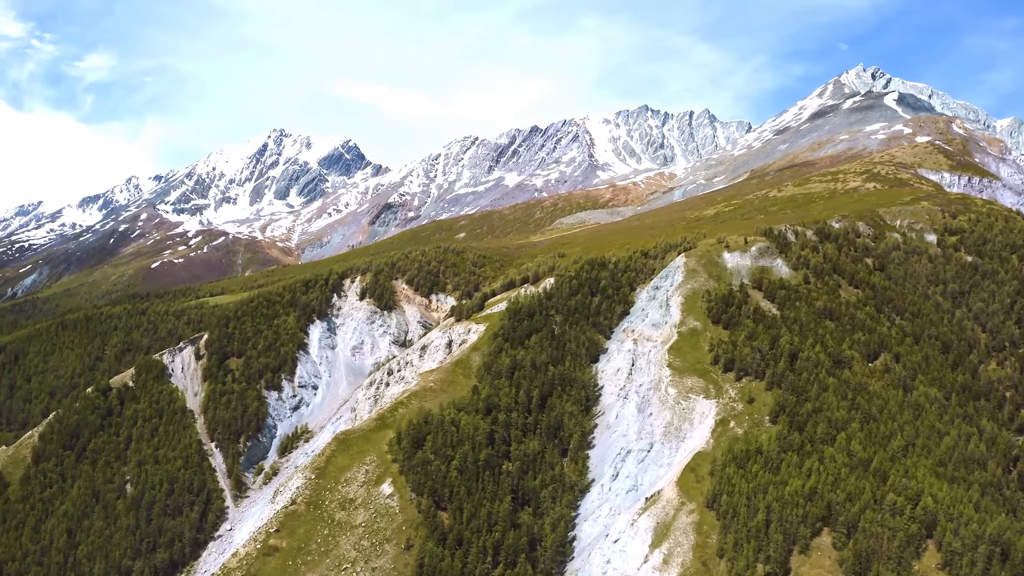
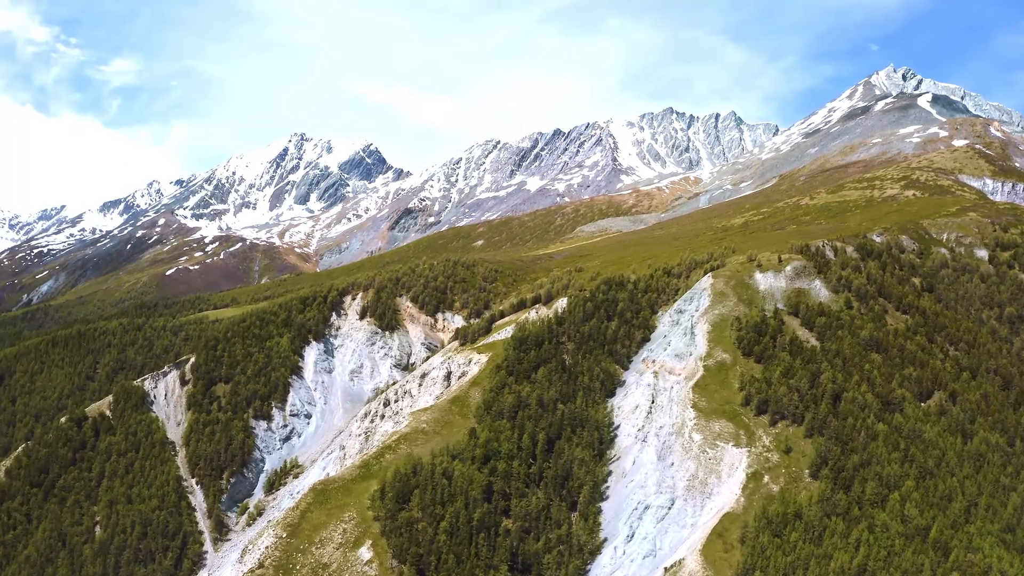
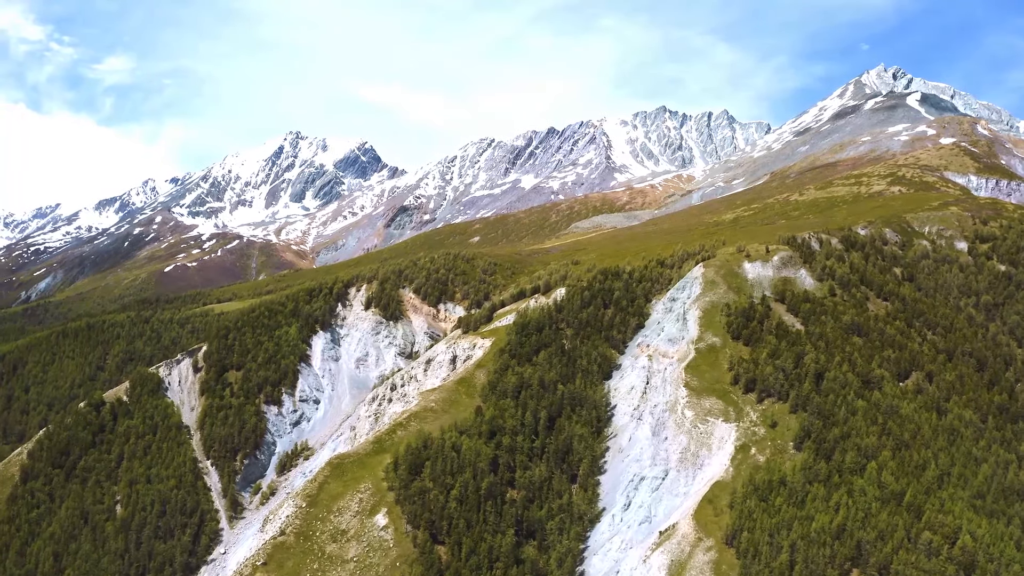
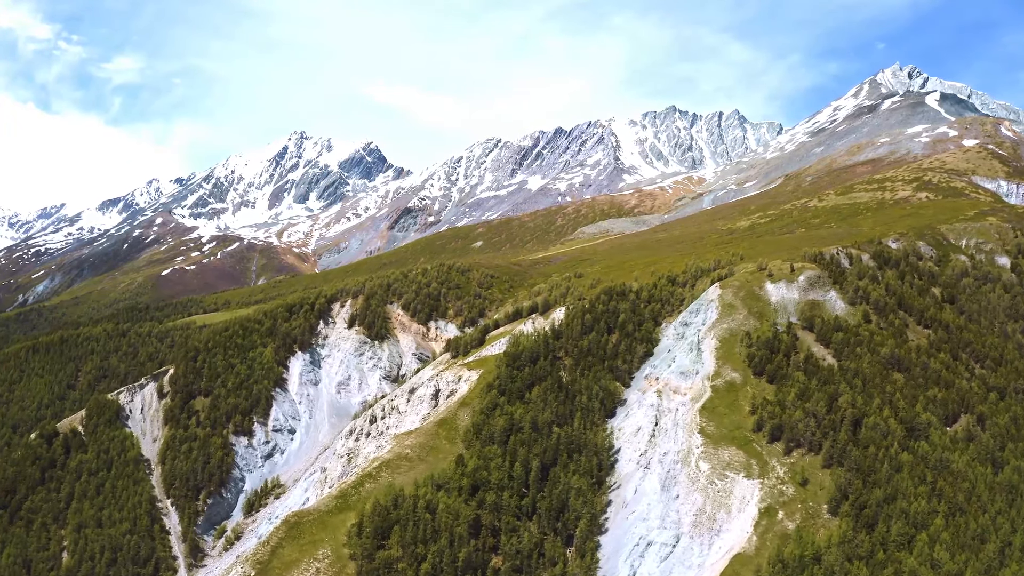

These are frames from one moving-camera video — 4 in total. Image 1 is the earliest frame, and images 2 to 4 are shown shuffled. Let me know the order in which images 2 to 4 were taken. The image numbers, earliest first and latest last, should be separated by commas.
3, 2, 4
